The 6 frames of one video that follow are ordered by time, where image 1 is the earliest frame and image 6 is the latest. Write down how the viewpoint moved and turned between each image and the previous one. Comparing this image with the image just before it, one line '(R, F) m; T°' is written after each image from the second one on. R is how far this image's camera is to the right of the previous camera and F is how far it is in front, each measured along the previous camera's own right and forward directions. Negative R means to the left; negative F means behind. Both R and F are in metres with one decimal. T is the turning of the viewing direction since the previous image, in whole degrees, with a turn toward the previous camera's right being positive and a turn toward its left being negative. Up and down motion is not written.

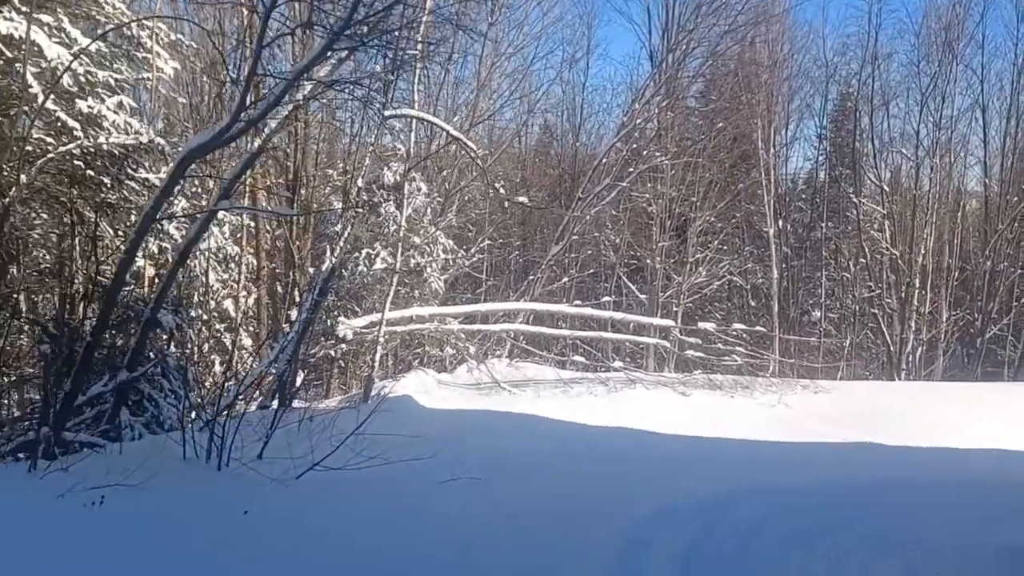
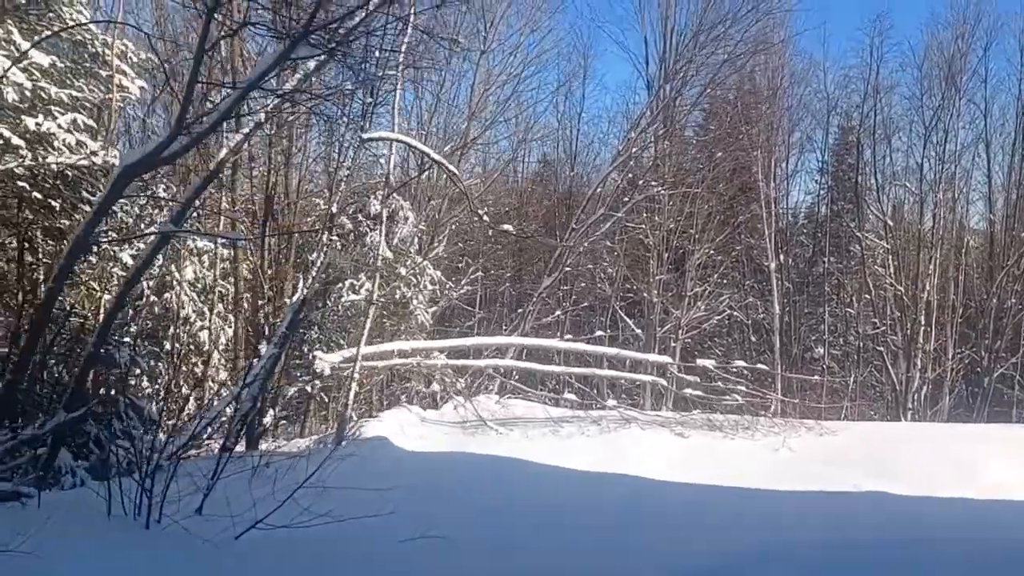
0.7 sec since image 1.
(+0.1, +0.5) m; 0°
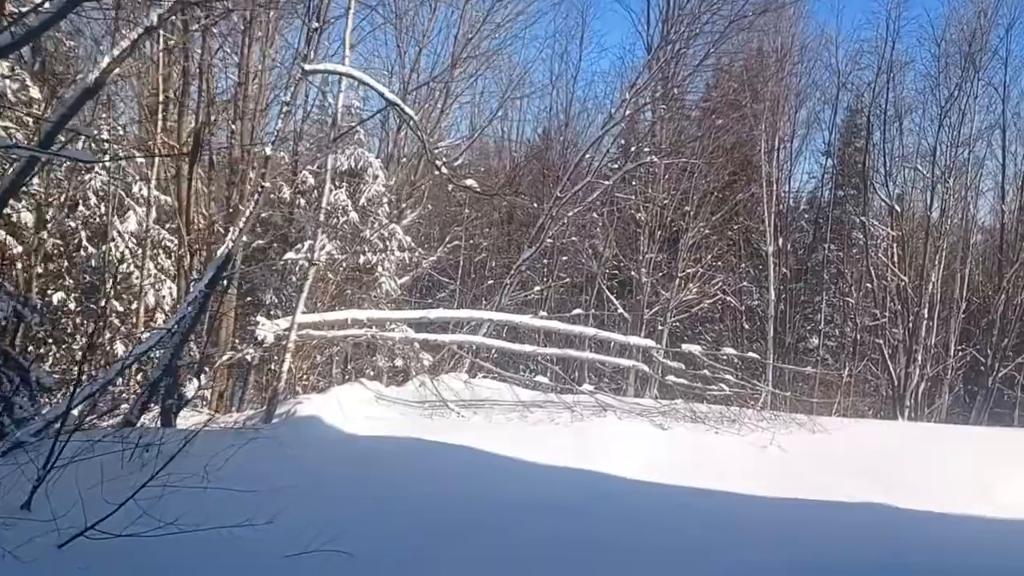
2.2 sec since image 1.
(+0.3, +0.9) m; 0°
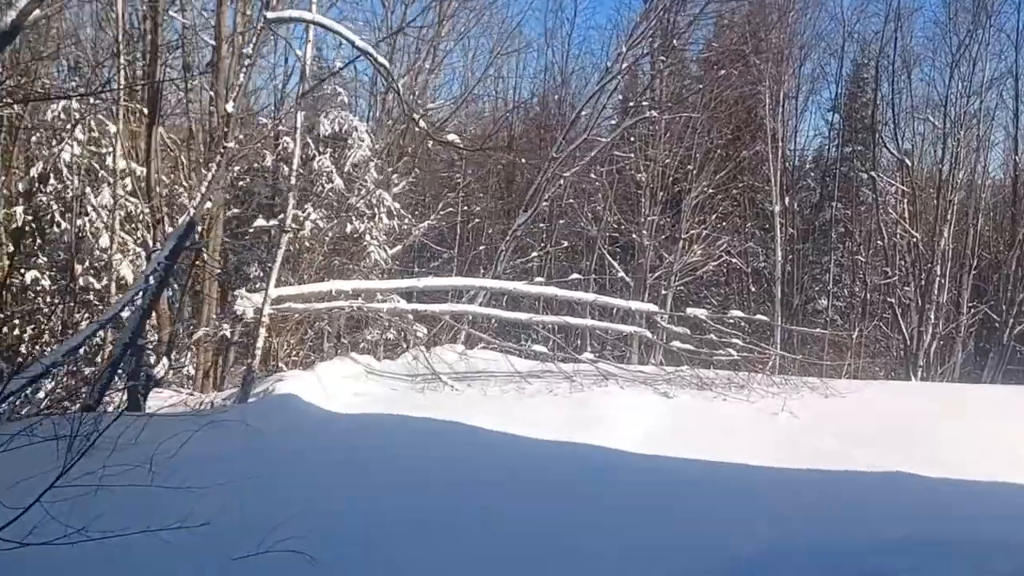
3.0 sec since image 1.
(+0.1, +0.5) m; 0°
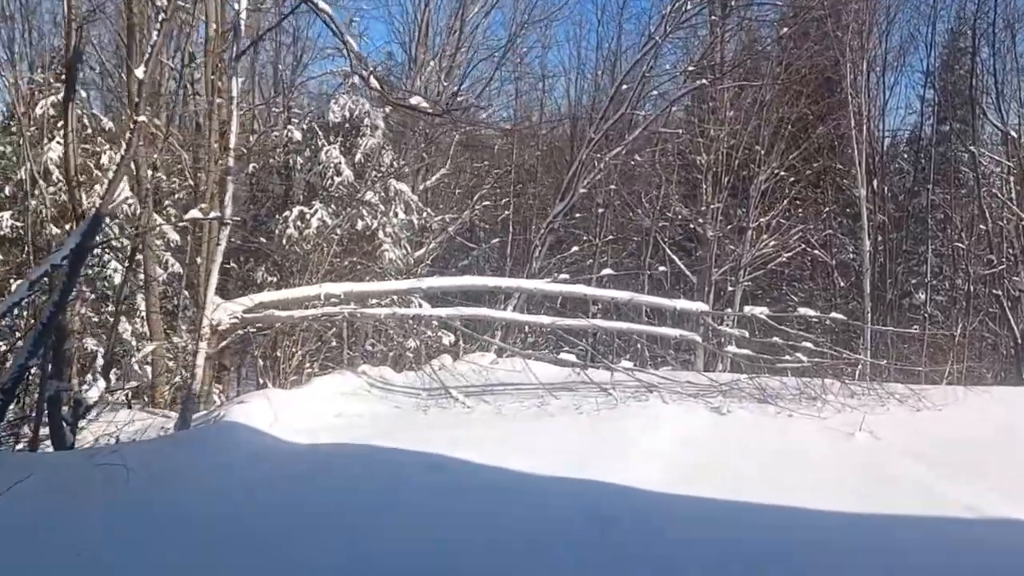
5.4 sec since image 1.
(+0.6, +1.2) m; -6°
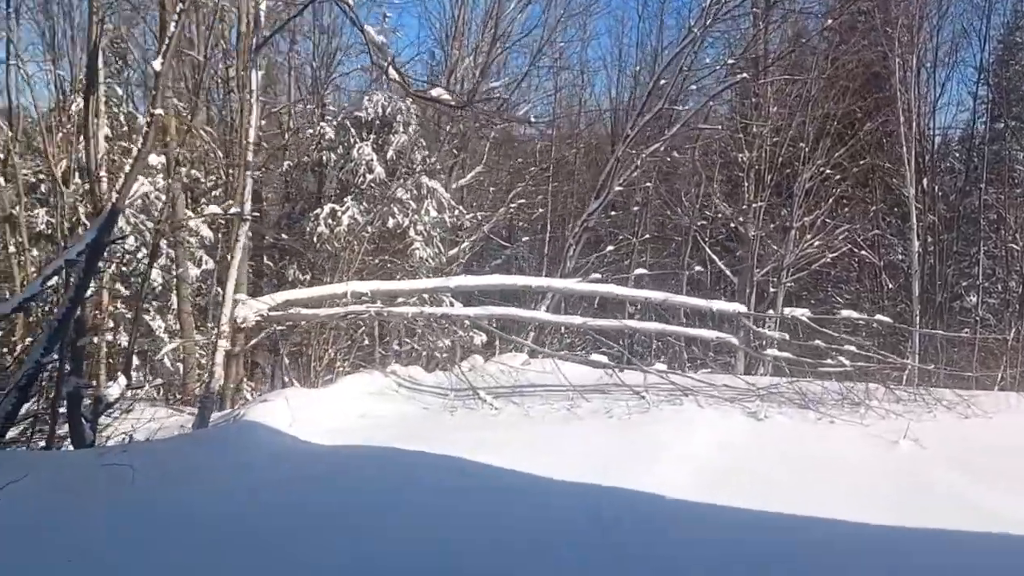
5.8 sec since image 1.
(+0.1, +0.2) m; -3°
